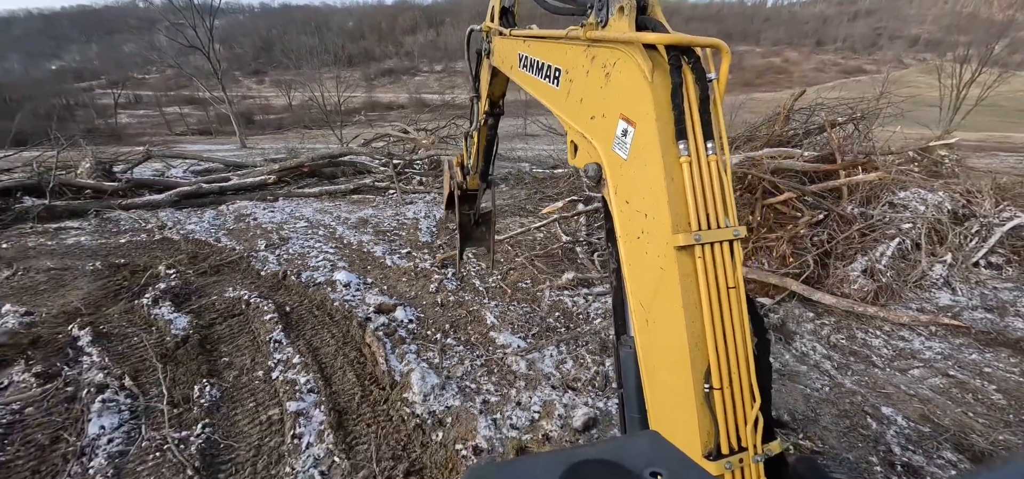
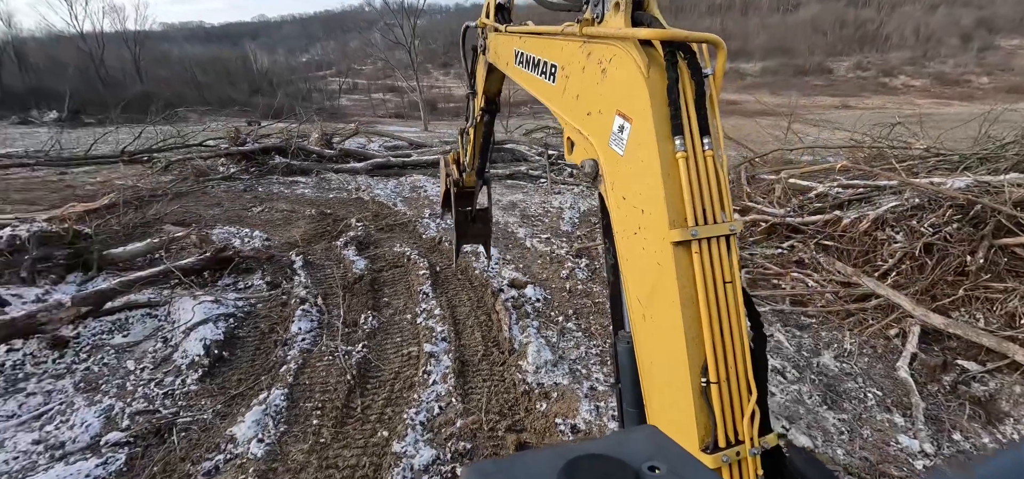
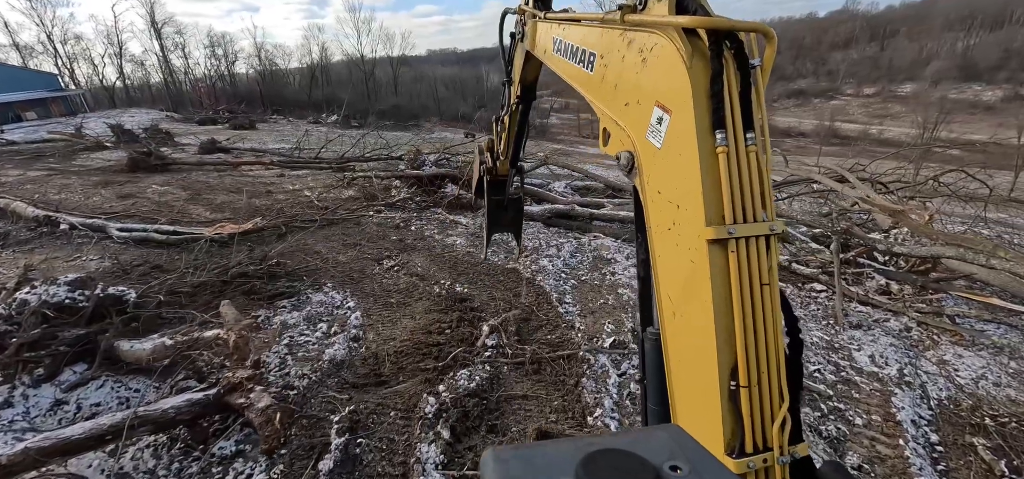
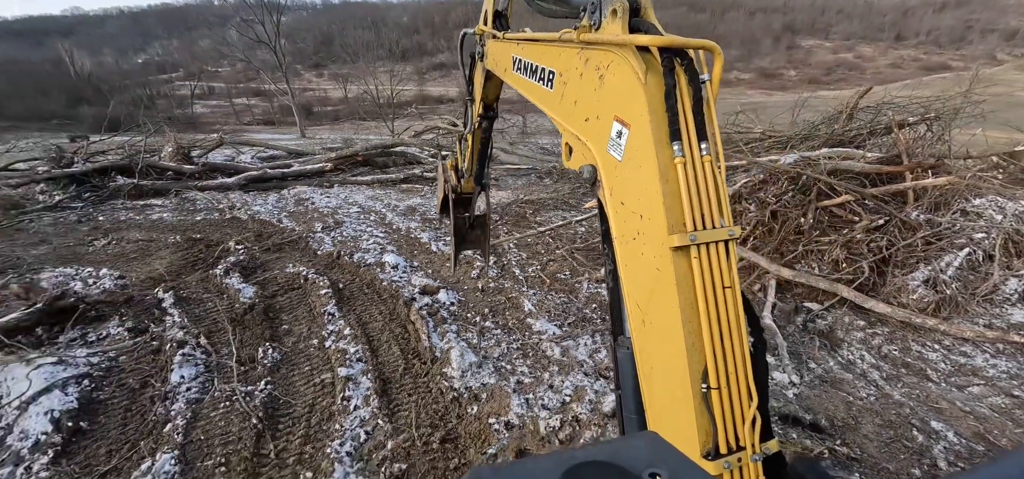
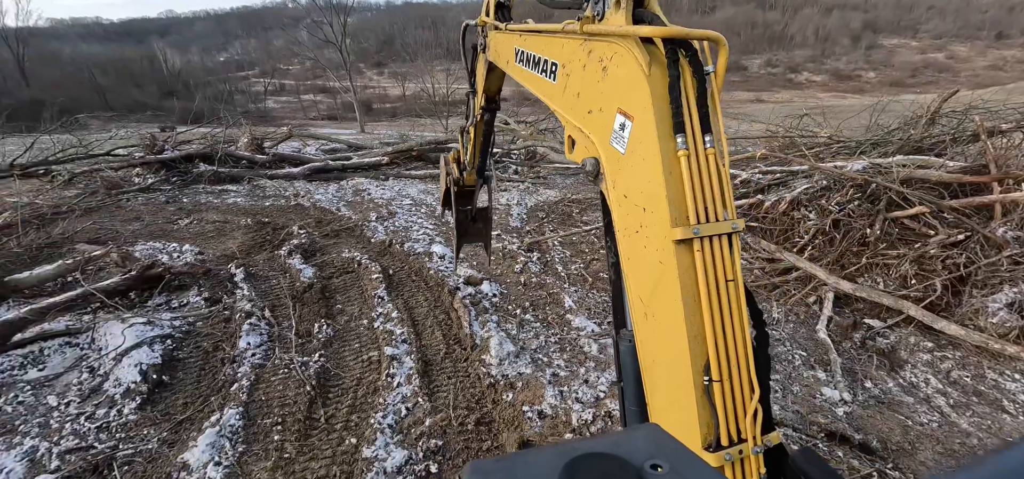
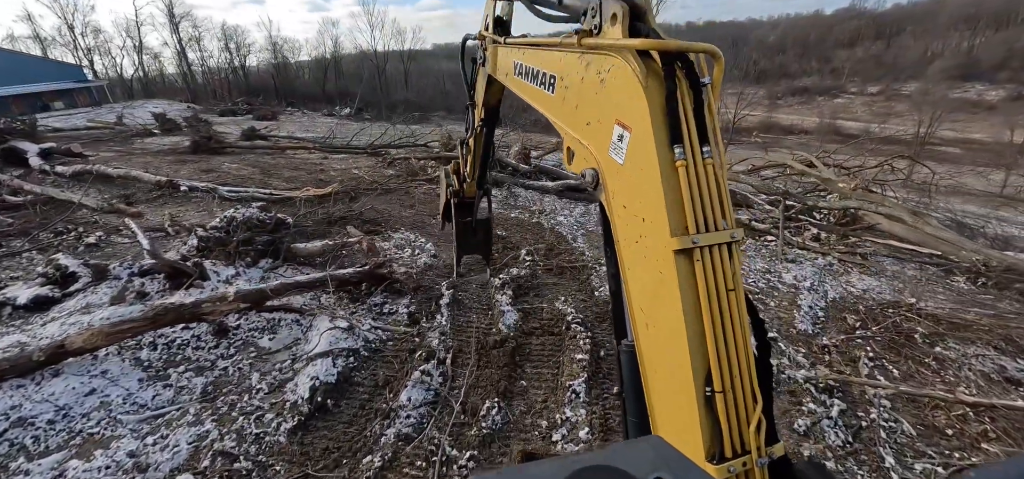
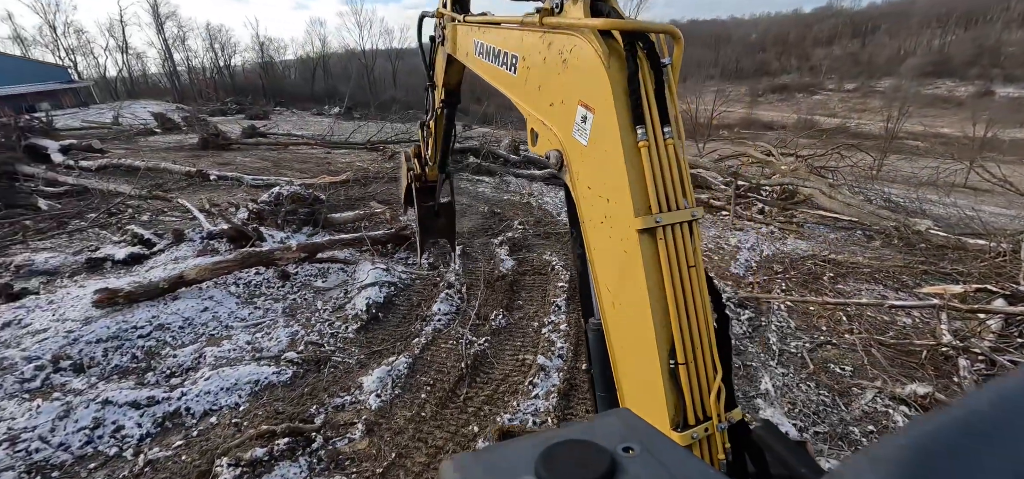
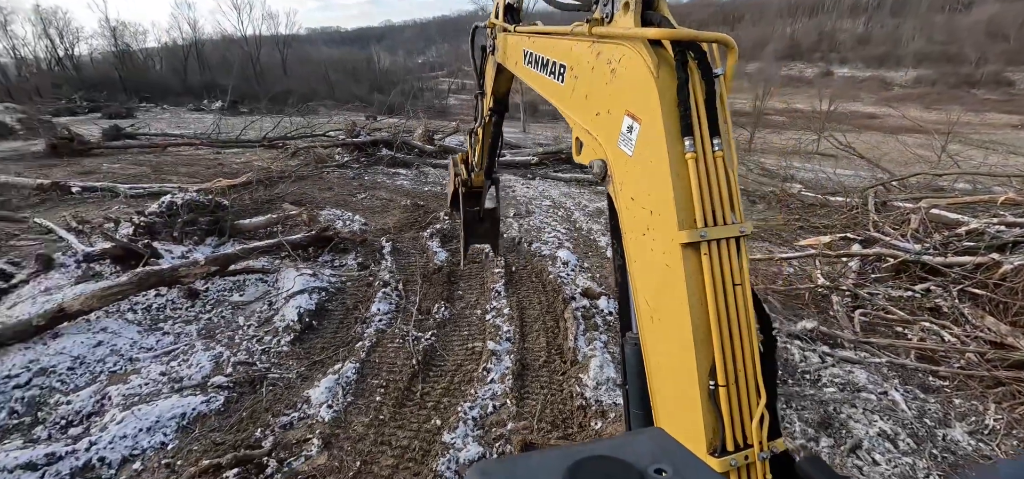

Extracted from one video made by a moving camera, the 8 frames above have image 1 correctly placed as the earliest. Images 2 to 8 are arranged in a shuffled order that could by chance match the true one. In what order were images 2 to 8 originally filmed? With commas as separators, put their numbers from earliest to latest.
4, 5, 2, 8, 7, 6, 3
